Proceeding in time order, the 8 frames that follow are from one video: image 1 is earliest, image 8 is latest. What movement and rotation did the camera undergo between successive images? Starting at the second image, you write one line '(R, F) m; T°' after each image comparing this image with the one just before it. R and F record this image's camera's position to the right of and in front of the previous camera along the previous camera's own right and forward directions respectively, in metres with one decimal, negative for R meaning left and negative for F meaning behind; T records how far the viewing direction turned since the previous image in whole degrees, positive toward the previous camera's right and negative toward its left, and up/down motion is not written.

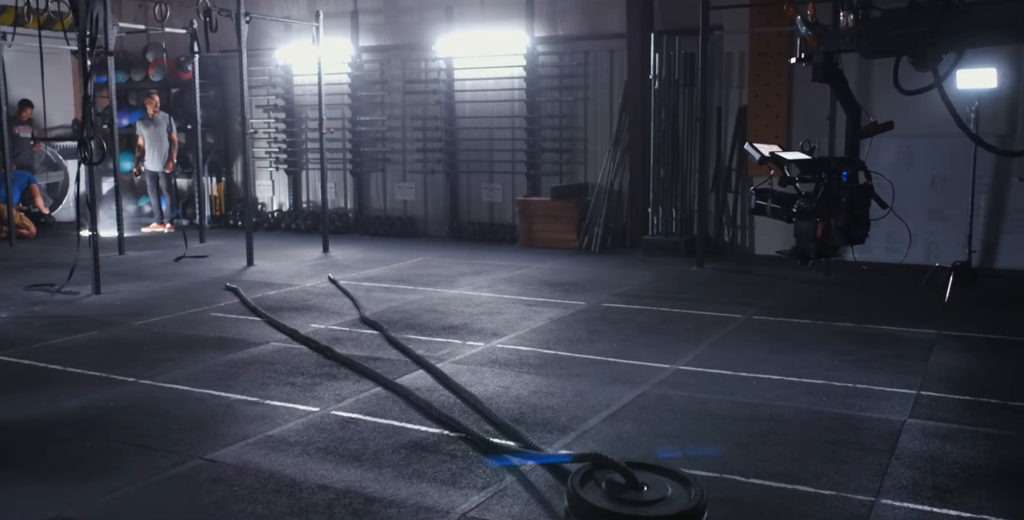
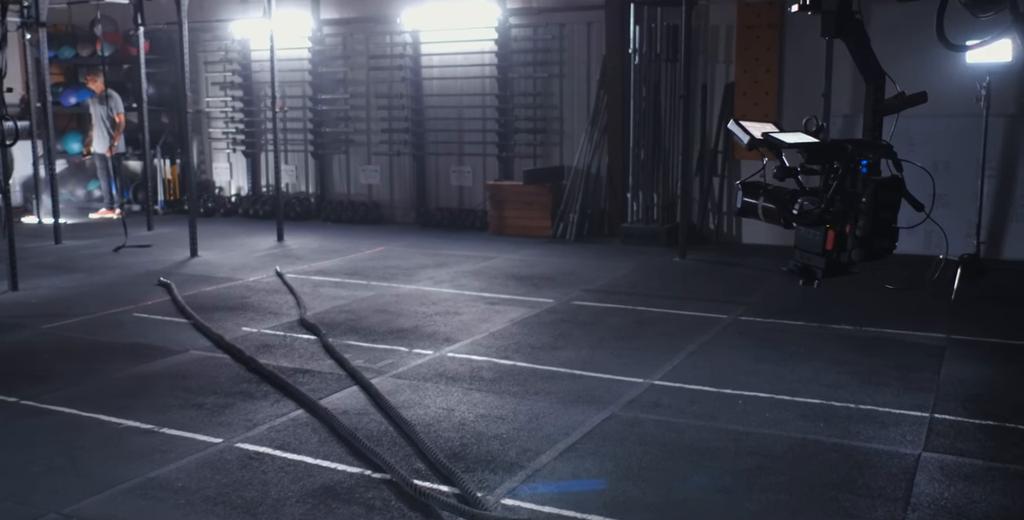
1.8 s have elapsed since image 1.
(+0.2, +0.8) m; +1°
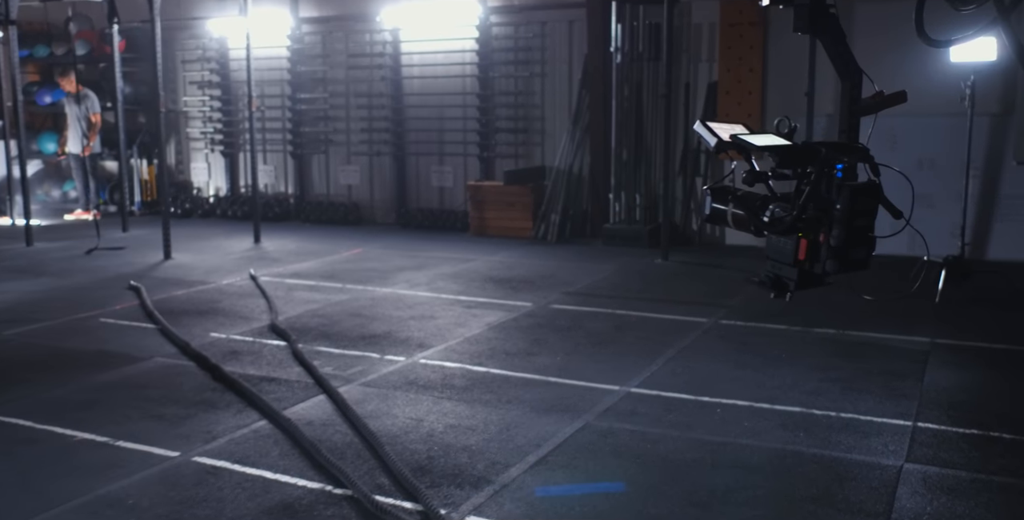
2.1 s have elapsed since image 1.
(+0.1, +0.1) m; +1°
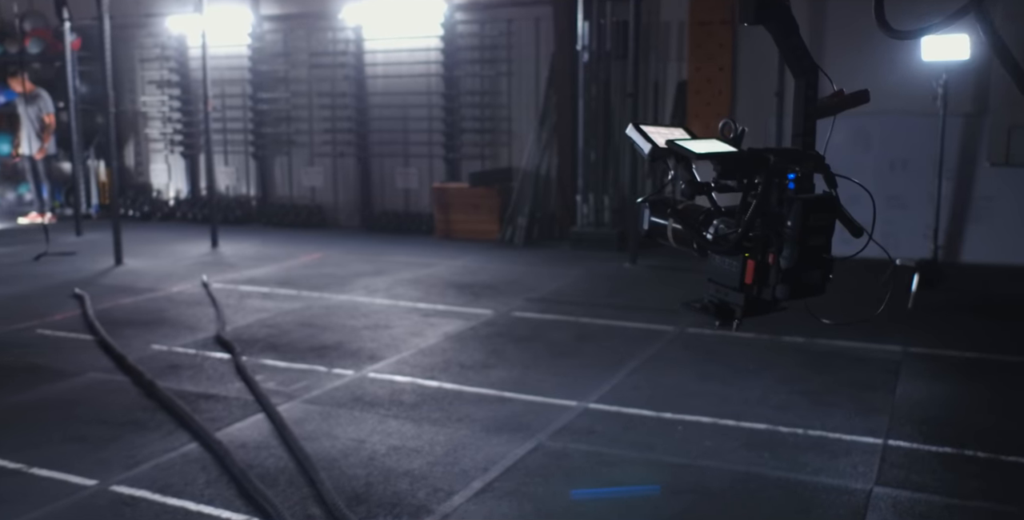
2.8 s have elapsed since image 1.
(+0.1, +0.3) m; +1°
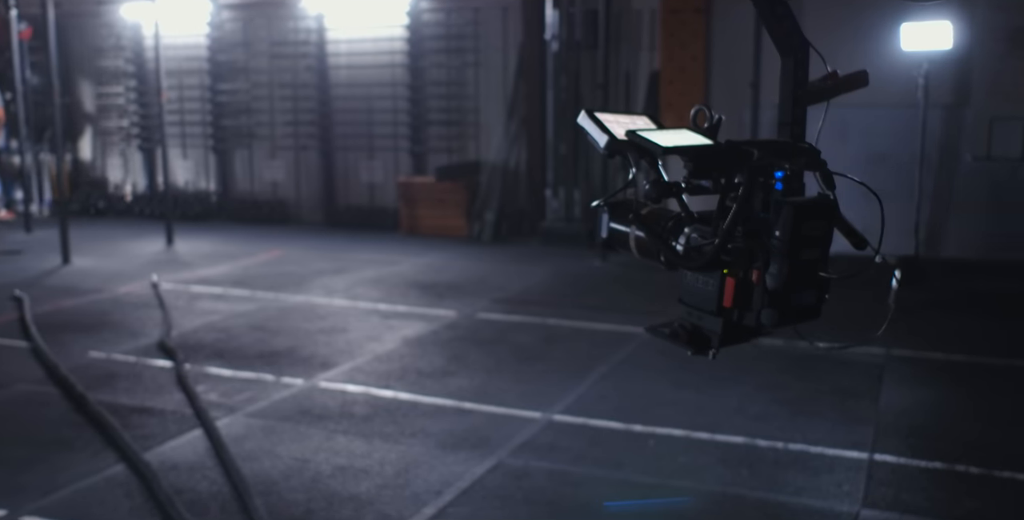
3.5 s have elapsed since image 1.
(+0.1, +0.3) m; +2°
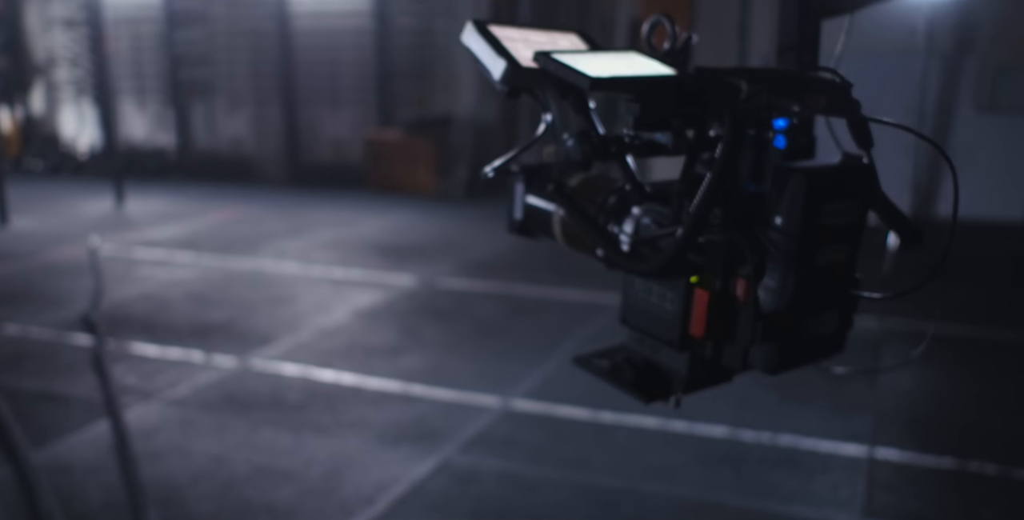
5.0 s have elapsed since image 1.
(+0.1, +0.5) m; +1°
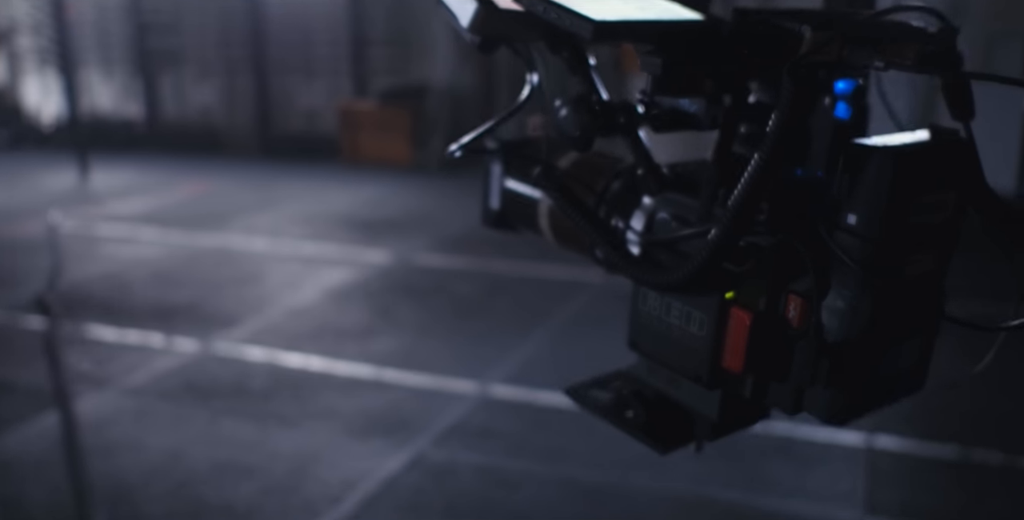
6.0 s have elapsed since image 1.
(0.0, +0.2) m; +1°
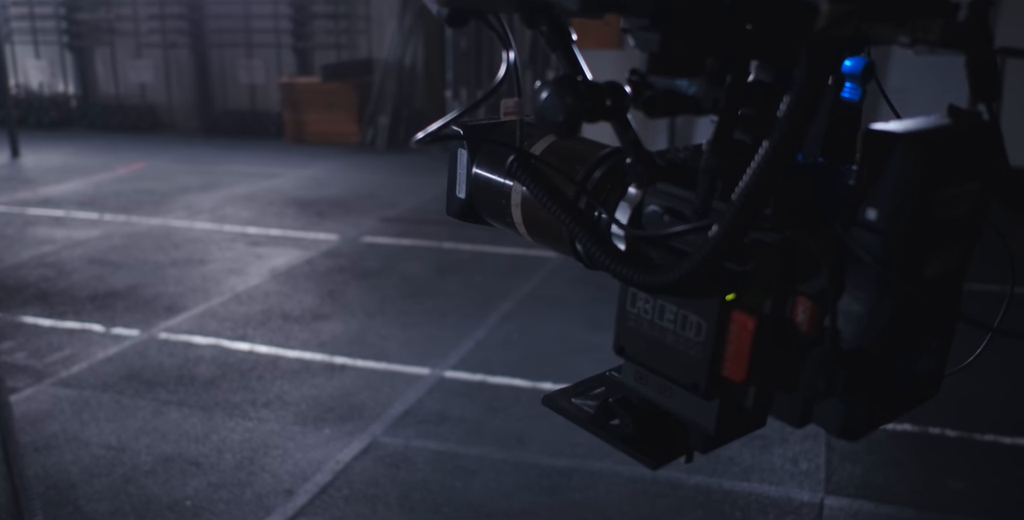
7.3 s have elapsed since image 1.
(0.0, +0.1) m; +3°
